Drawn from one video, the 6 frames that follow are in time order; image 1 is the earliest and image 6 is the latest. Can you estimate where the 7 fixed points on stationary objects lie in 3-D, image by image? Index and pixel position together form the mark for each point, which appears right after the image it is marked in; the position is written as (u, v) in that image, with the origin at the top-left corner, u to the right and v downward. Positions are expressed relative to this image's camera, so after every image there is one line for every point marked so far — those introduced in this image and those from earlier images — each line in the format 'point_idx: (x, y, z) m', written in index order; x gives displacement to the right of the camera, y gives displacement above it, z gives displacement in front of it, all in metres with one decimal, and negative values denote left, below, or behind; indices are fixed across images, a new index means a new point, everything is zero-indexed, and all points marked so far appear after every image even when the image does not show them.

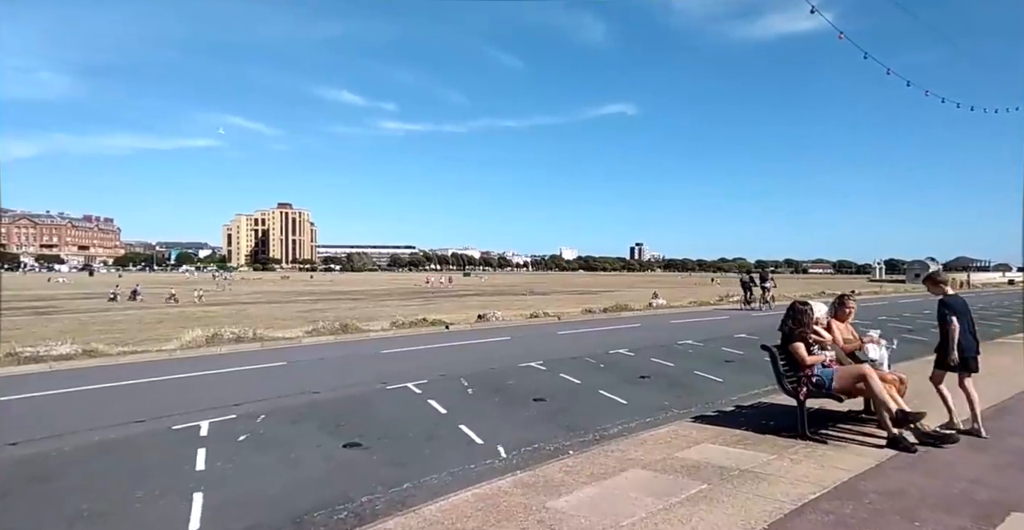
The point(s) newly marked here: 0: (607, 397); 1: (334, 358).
0: (+1.6, -2.2, +8.7) m
1: (-4.5, -2.3, +13.1) m
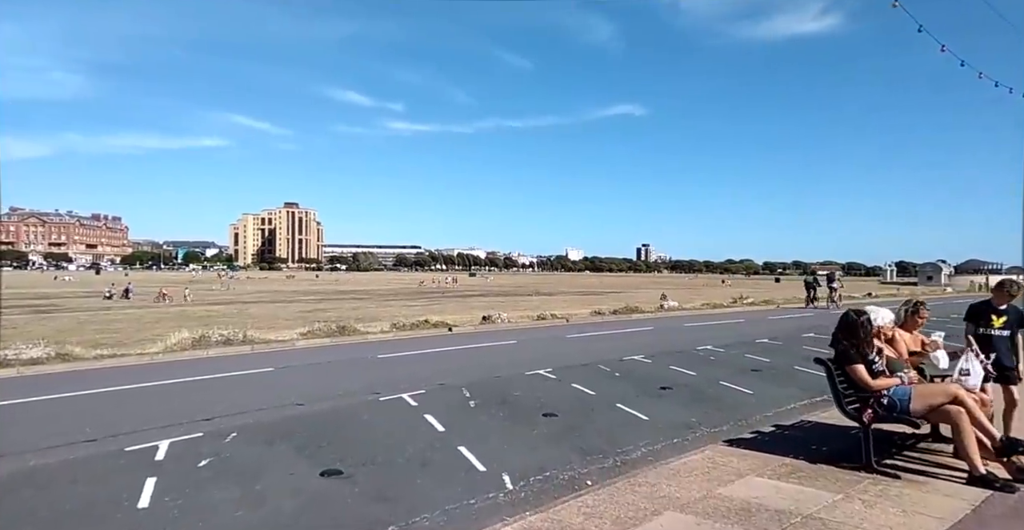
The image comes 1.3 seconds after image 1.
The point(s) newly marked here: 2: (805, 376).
0: (+1.7, -2.2, +7.7) m
1: (-4.3, -2.3, +12.2) m
2: (+5.7, -2.2, +10.2) m
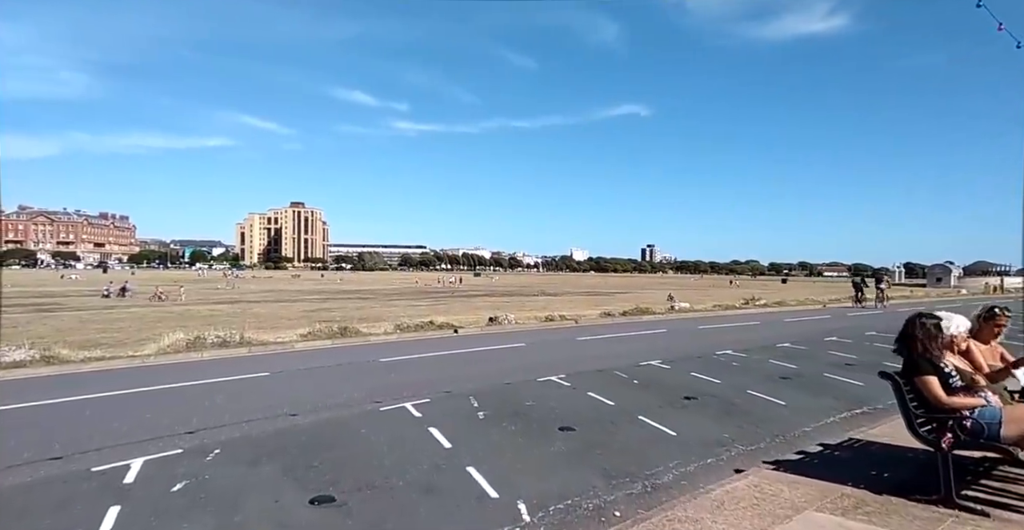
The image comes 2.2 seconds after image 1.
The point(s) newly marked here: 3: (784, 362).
0: (+1.9, -2.2, +7.0) m
1: (-4.1, -2.2, +11.6) m
2: (+5.9, -2.2, +9.5) m
3: (+6.0, -2.2, +11.6) m
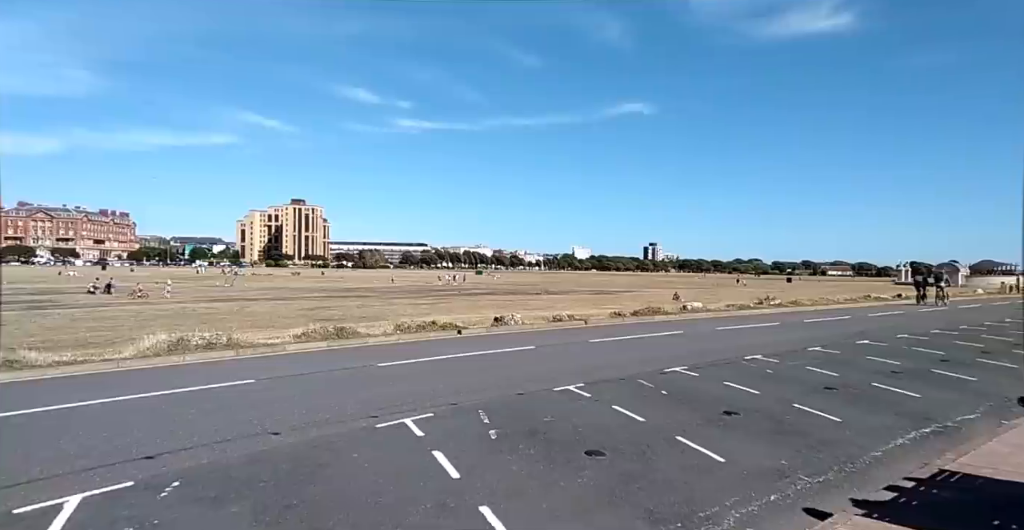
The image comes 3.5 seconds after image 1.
0: (+2.1, -2.1, +6.0) m
1: (-3.9, -2.2, +10.5) m
2: (+6.1, -2.1, +8.4) m
3: (+6.3, -2.1, +10.6) m
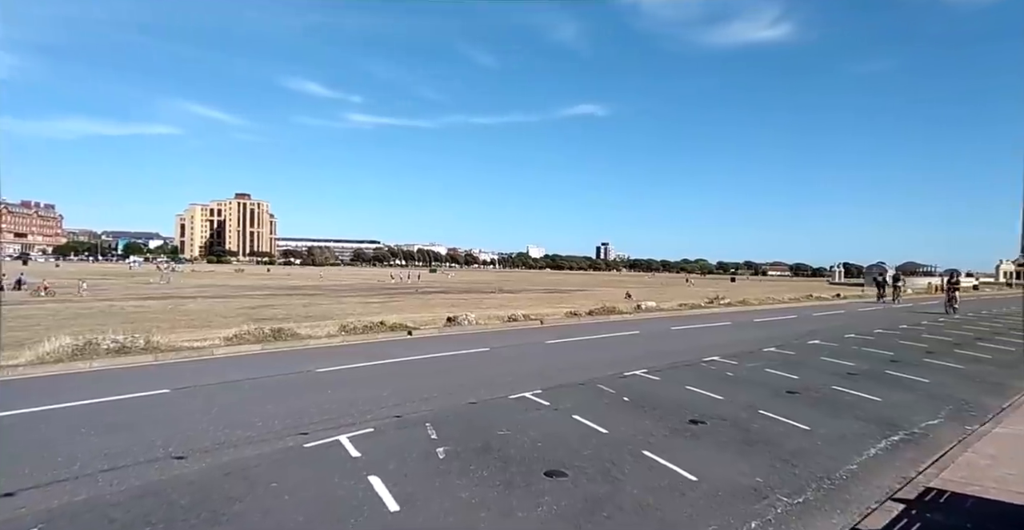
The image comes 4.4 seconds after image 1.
0: (+1.6, -2.1, +5.4) m
1: (-4.8, -2.1, +9.4) m
2: (+5.4, -2.1, +8.2) m
3: (+5.3, -2.1, +10.4) m
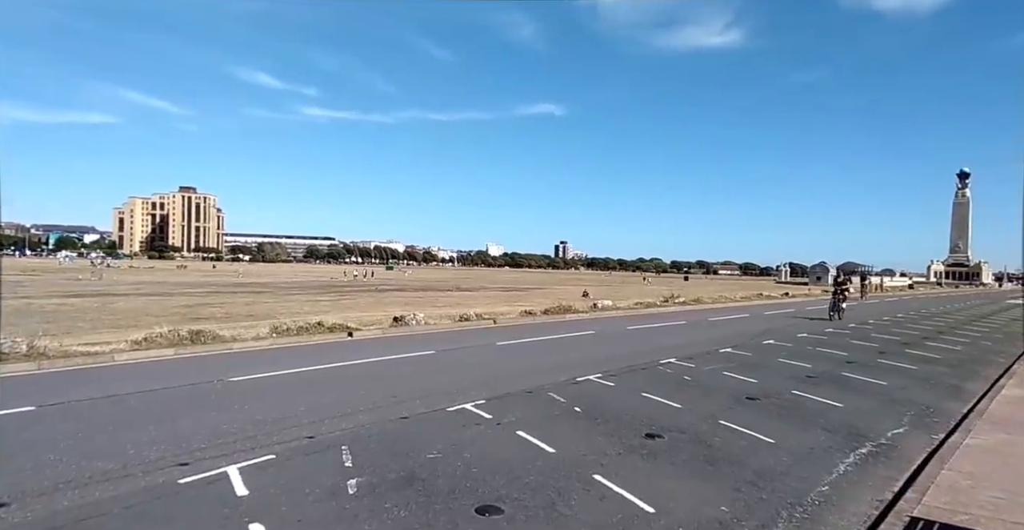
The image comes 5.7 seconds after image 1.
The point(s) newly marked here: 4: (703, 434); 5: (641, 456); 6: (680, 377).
0: (+0.9, -2.0, +4.6) m
1: (-5.7, -2.0, +8.1) m
2: (+4.5, -2.1, +7.7) m
3: (+4.3, -2.1, +9.8) m
4: (+2.3, -2.0, +6.4) m
5: (+1.4, -2.0, +5.7) m
6: (+3.0, -2.0, +9.5) m
